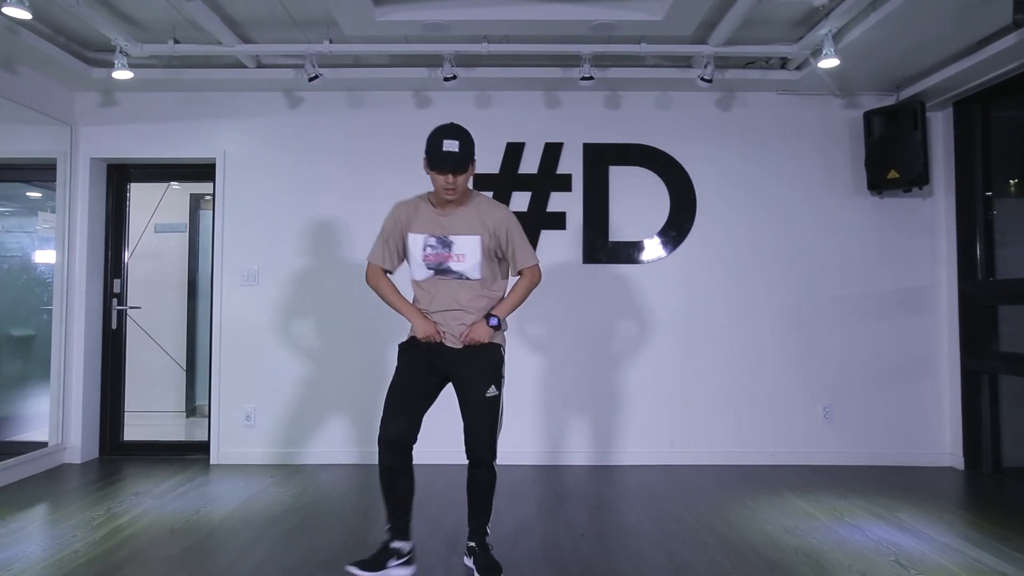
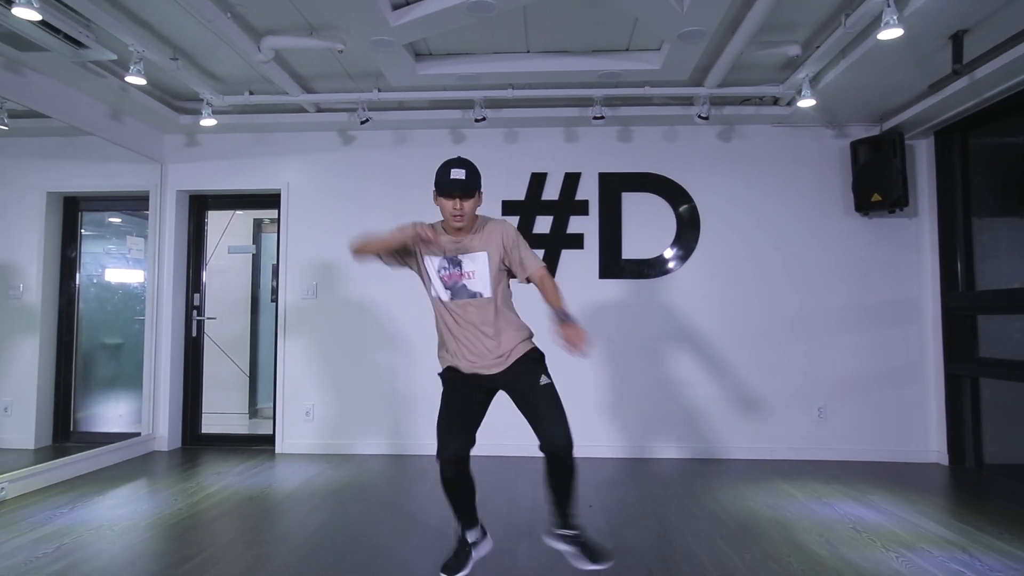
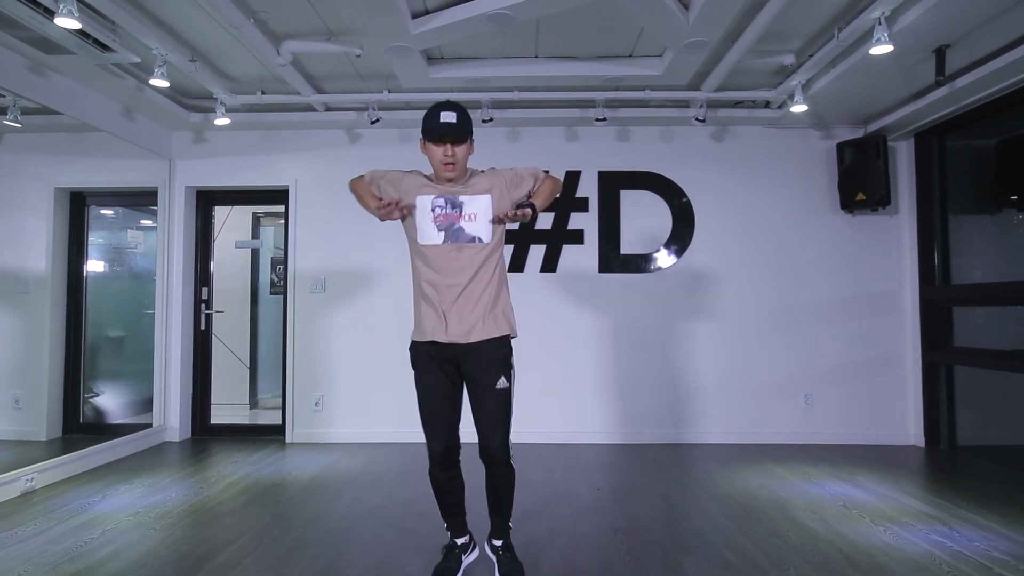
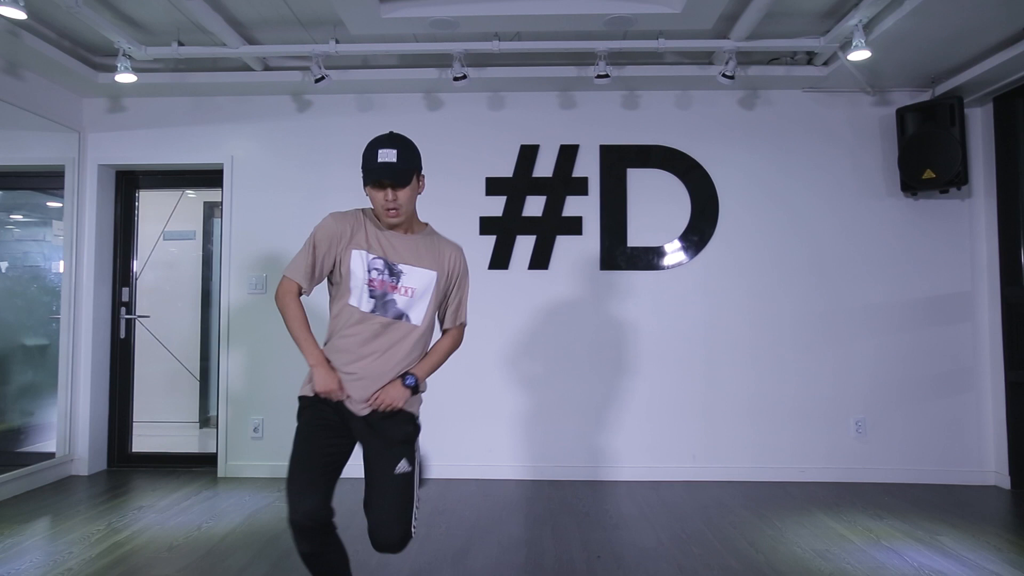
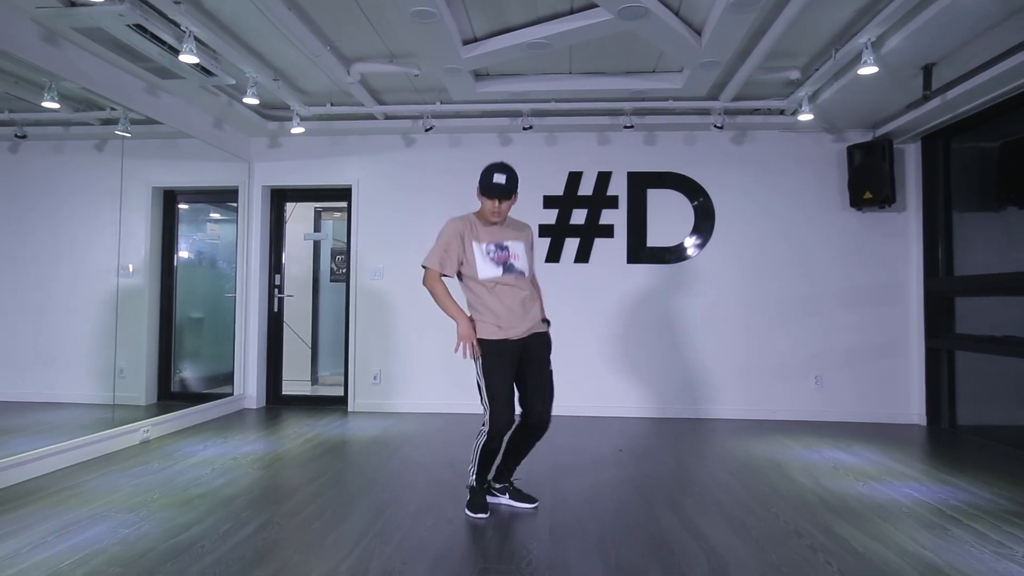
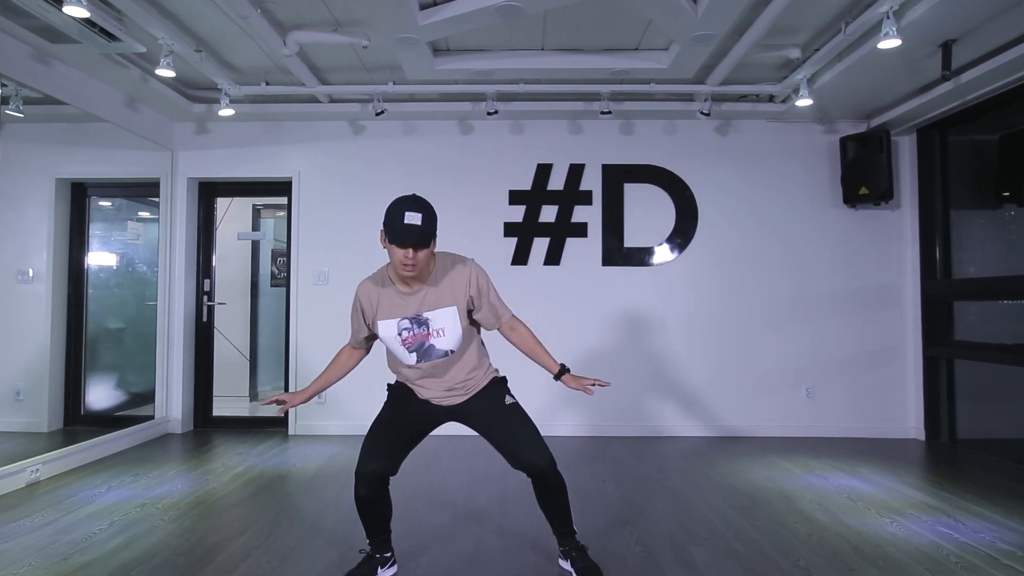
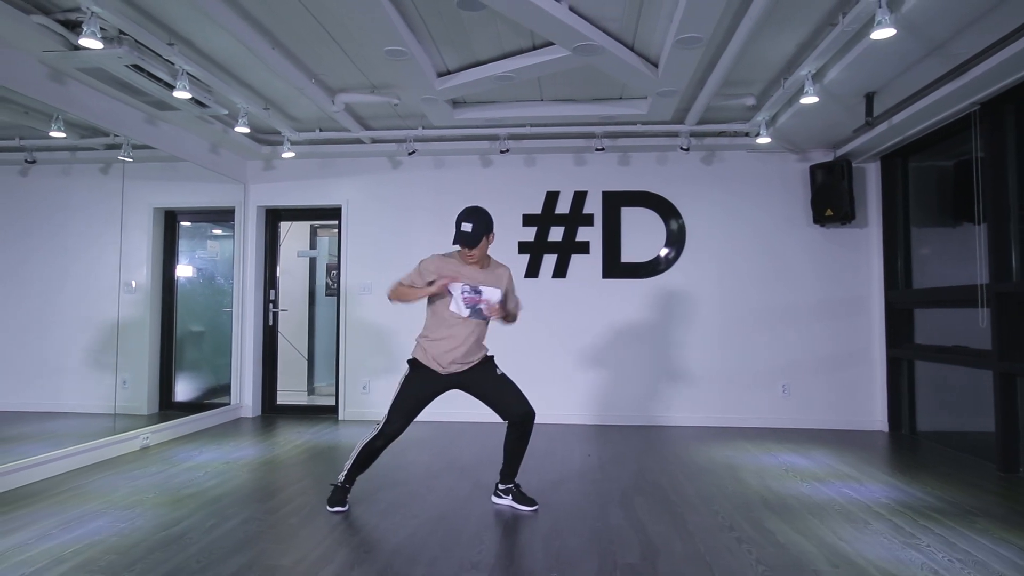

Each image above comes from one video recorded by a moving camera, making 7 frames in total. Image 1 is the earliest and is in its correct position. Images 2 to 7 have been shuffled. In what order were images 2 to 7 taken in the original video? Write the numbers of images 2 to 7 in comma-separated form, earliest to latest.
4, 2, 6, 3, 7, 5
